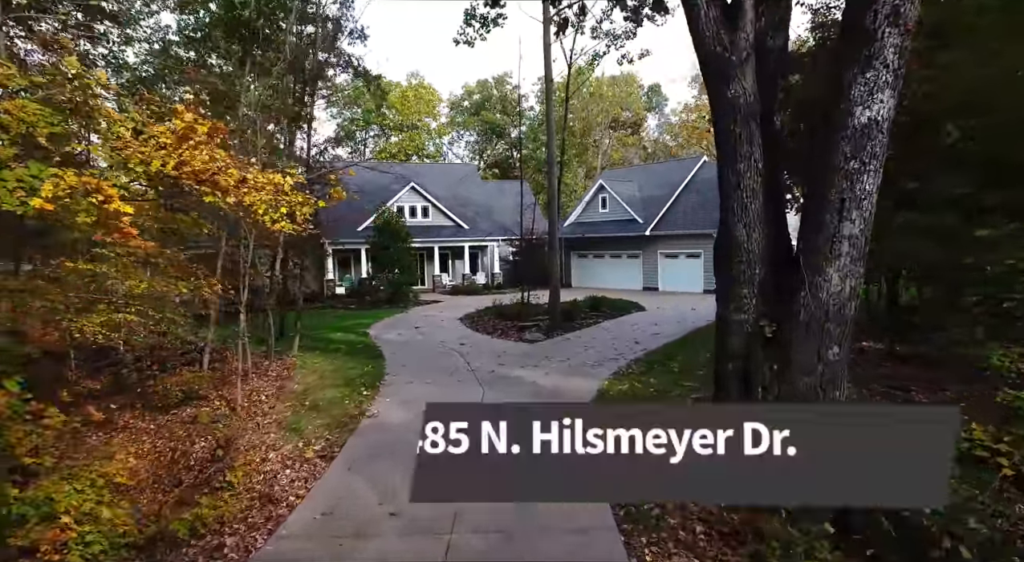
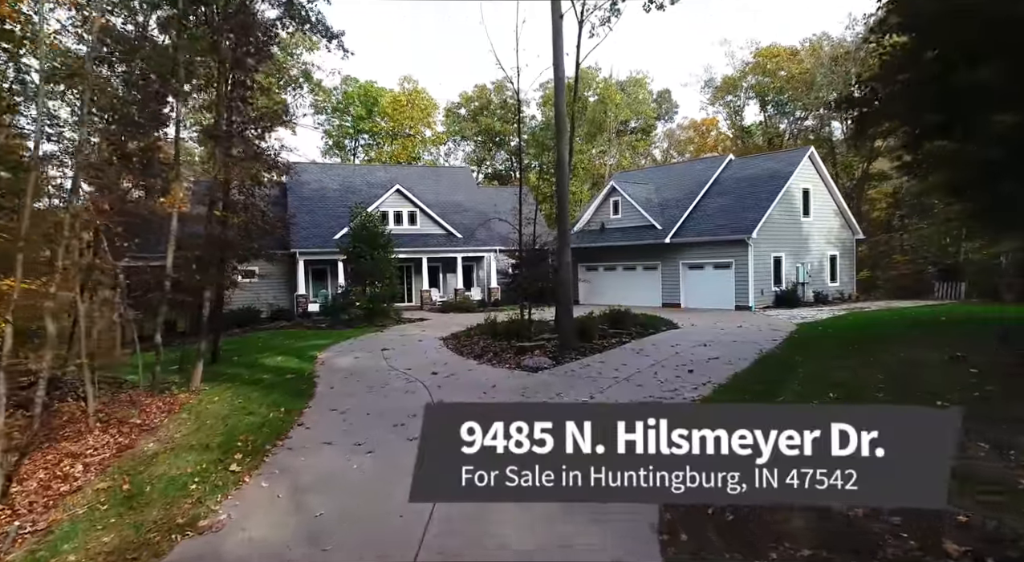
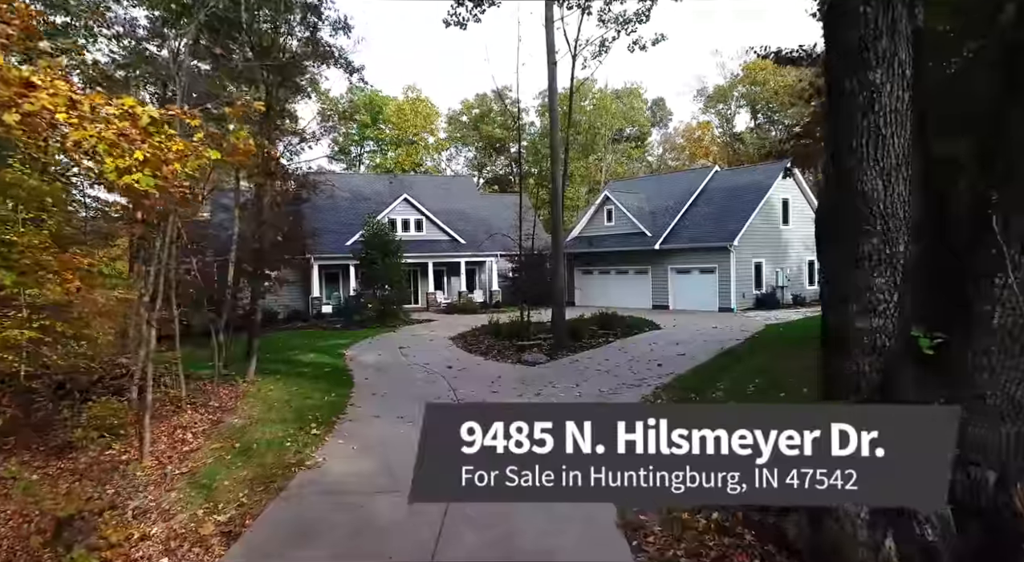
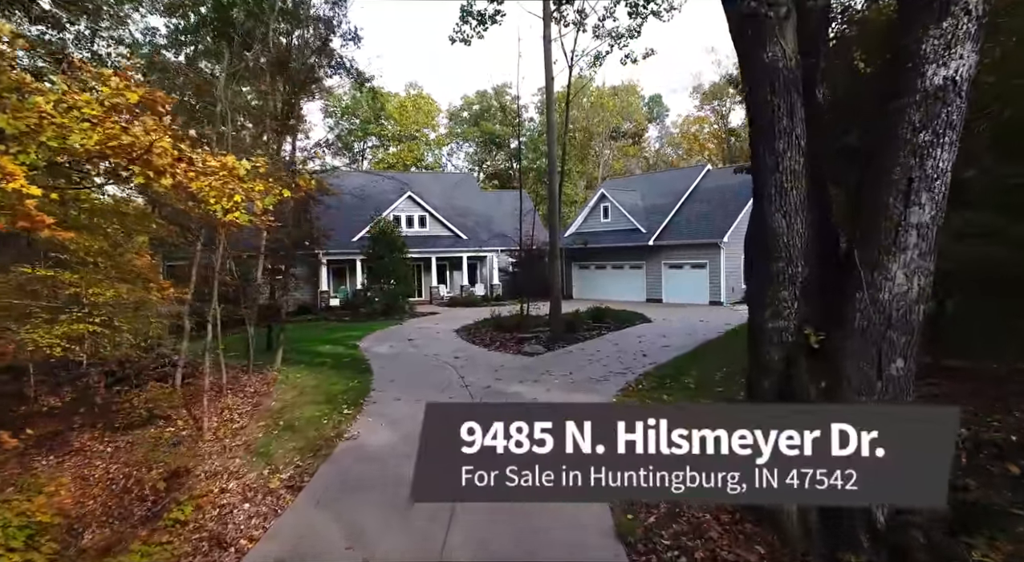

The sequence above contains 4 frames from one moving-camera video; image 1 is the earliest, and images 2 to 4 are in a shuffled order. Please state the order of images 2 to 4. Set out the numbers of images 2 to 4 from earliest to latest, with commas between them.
4, 3, 2
